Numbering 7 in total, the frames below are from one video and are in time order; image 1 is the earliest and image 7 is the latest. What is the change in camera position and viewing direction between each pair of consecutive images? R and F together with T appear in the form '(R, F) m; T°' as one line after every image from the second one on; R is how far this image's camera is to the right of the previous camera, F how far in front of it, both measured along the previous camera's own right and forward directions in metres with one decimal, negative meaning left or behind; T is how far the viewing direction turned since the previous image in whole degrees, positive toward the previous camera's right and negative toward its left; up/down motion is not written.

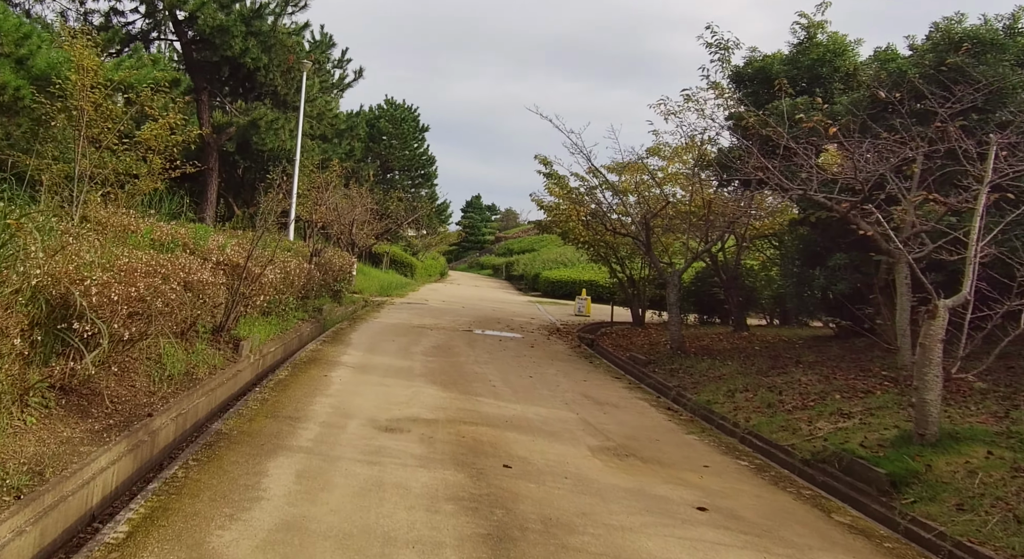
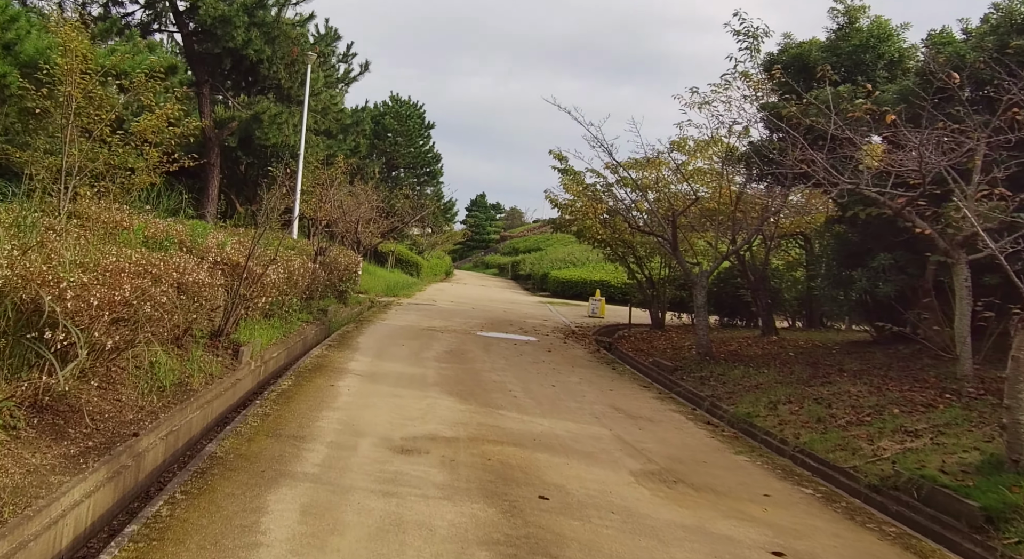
(-0.2, +0.7) m; 0°
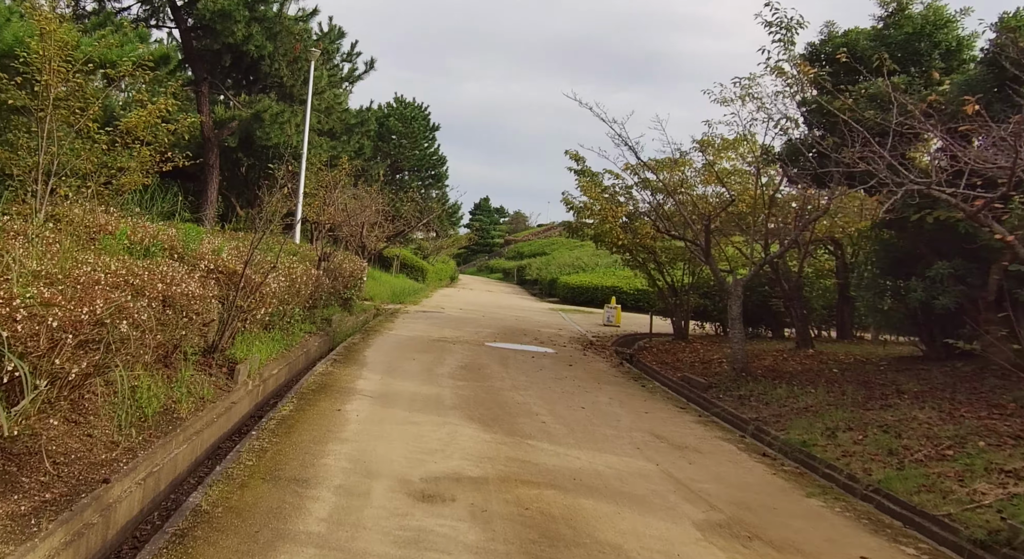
(-0.2, +0.9) m; 0°
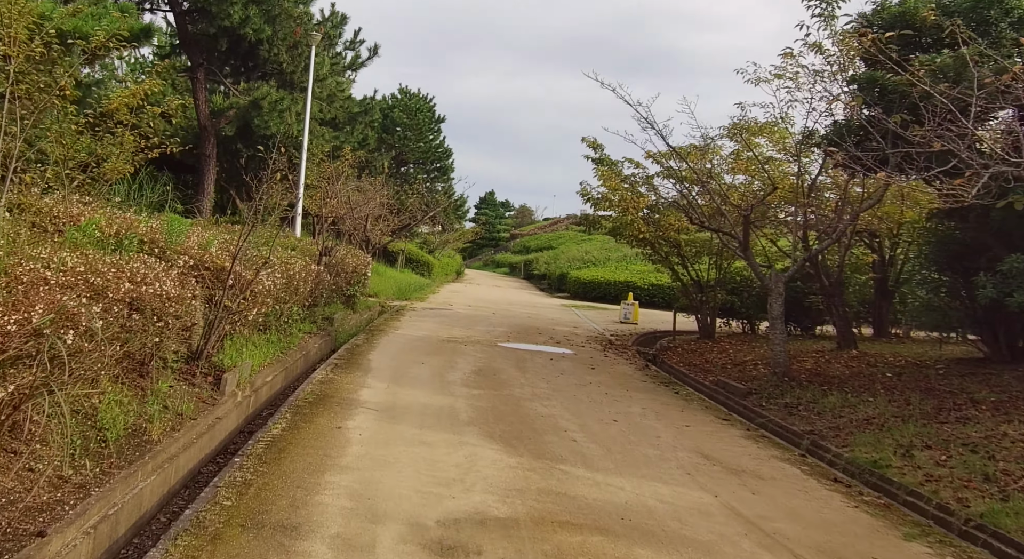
(-0.2, +1.0) m; 0°
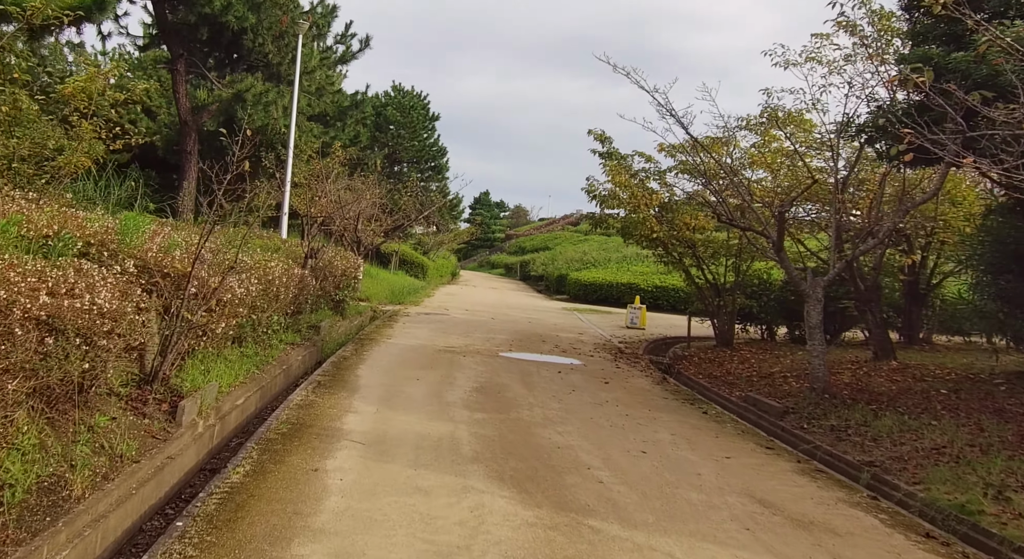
(-0.1, +1.1) m; 0°
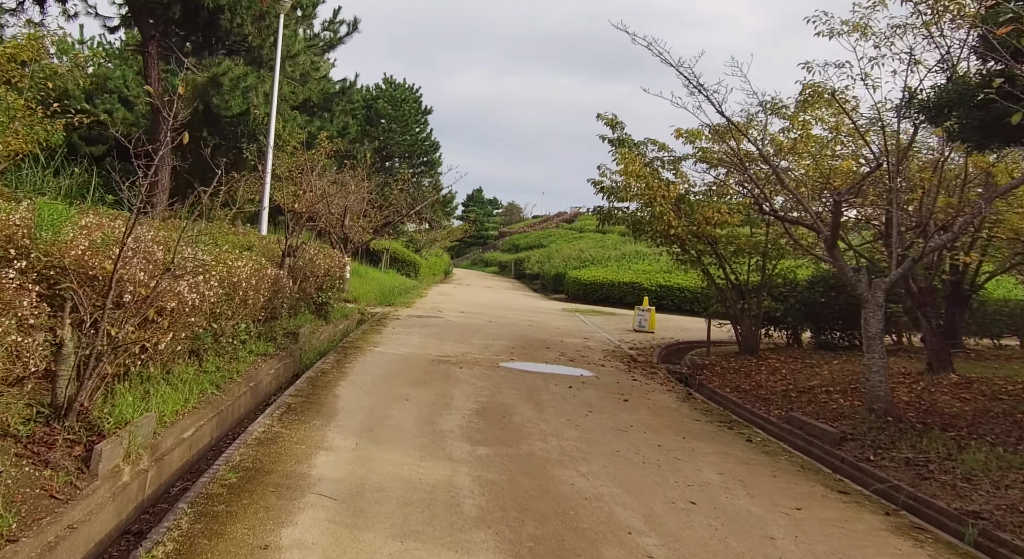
(-0.1, +1.3) m; +1°
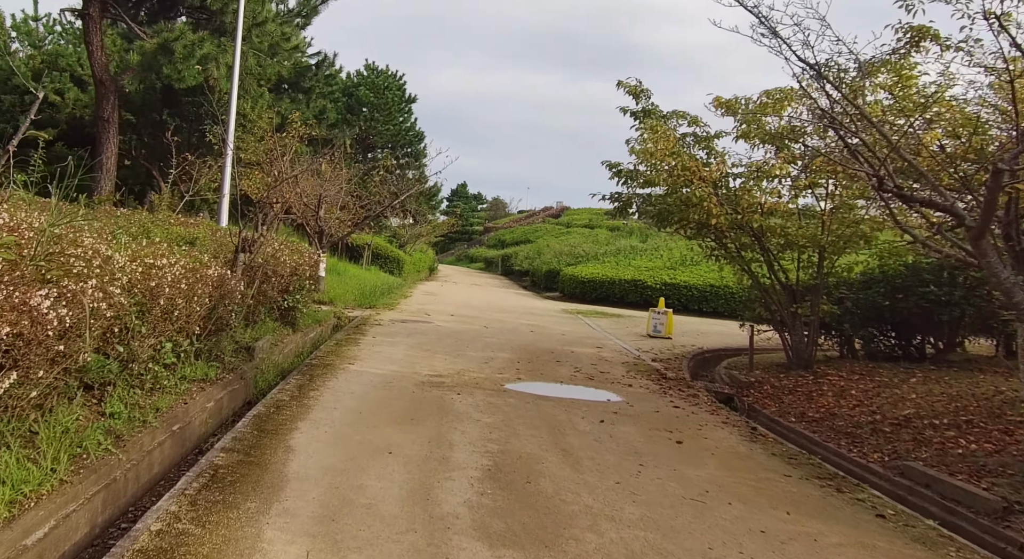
(-0.3, +2.1) m; +1°
